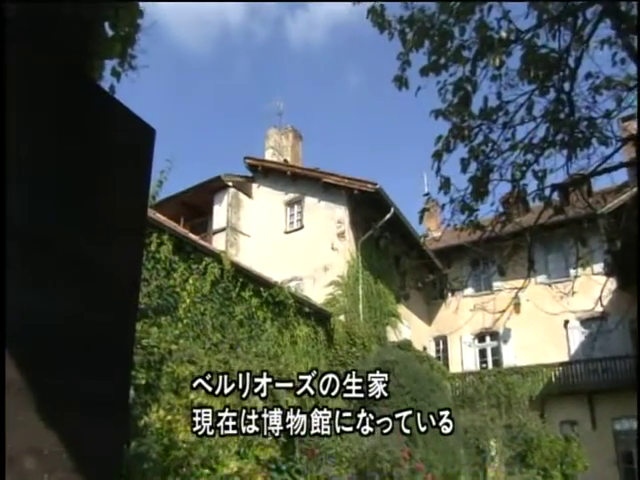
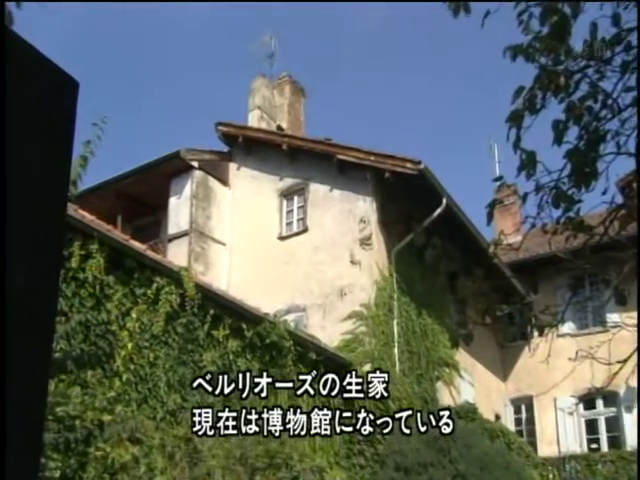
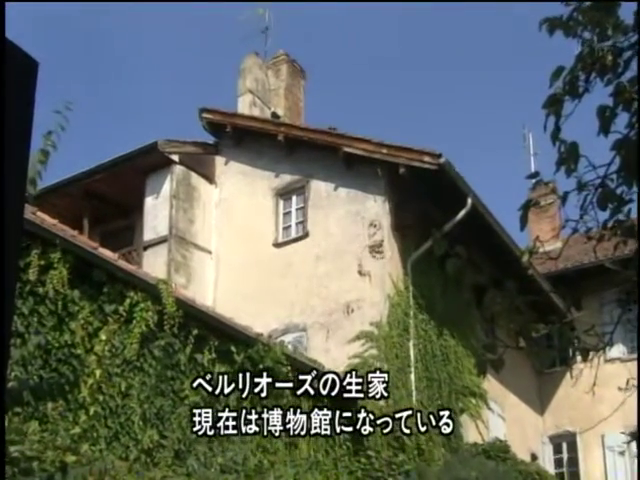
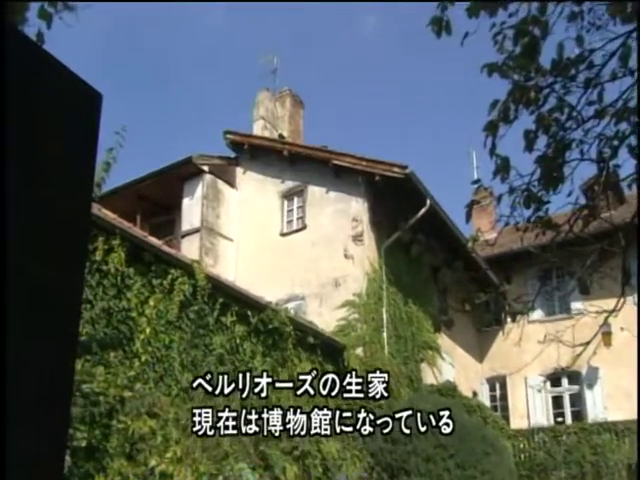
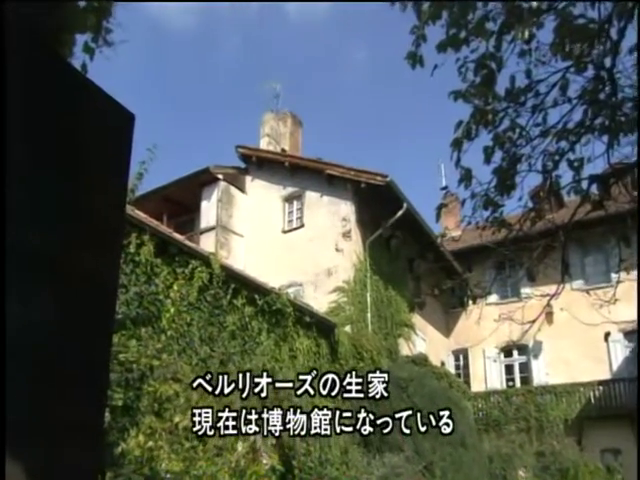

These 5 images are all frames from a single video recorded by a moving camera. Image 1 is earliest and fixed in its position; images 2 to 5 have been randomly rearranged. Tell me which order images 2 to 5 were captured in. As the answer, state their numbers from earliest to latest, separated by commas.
5, 4, 2, 3
